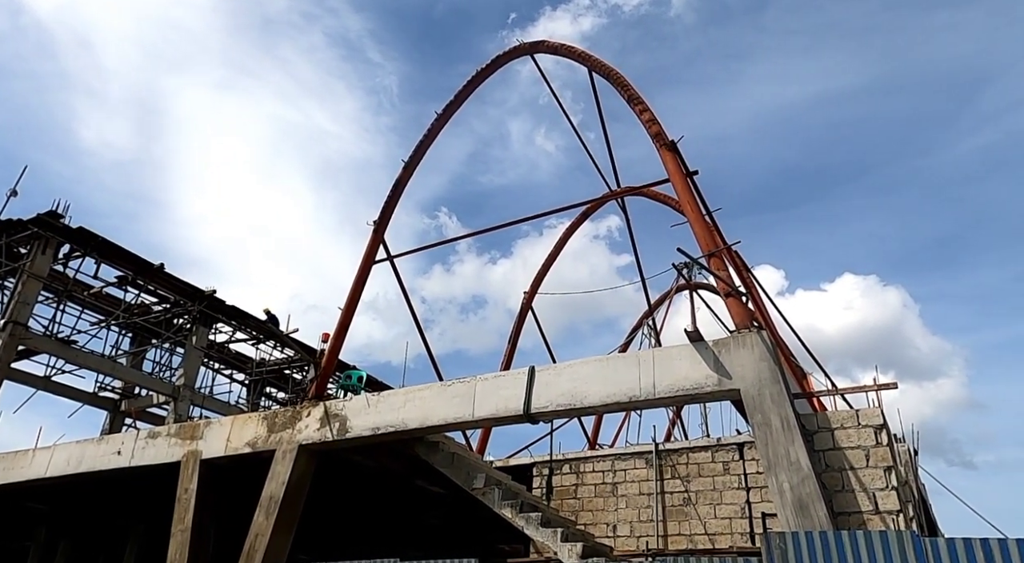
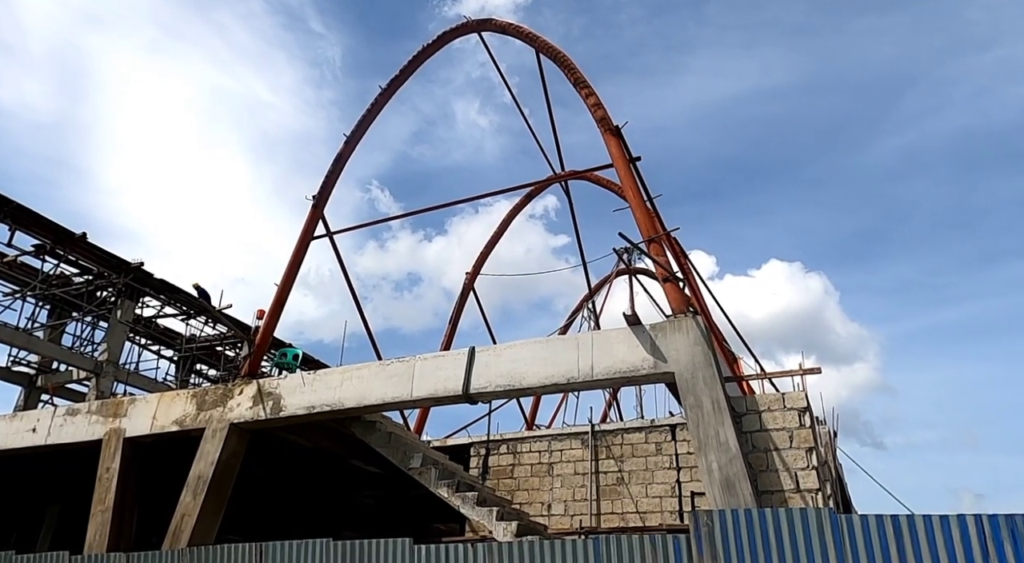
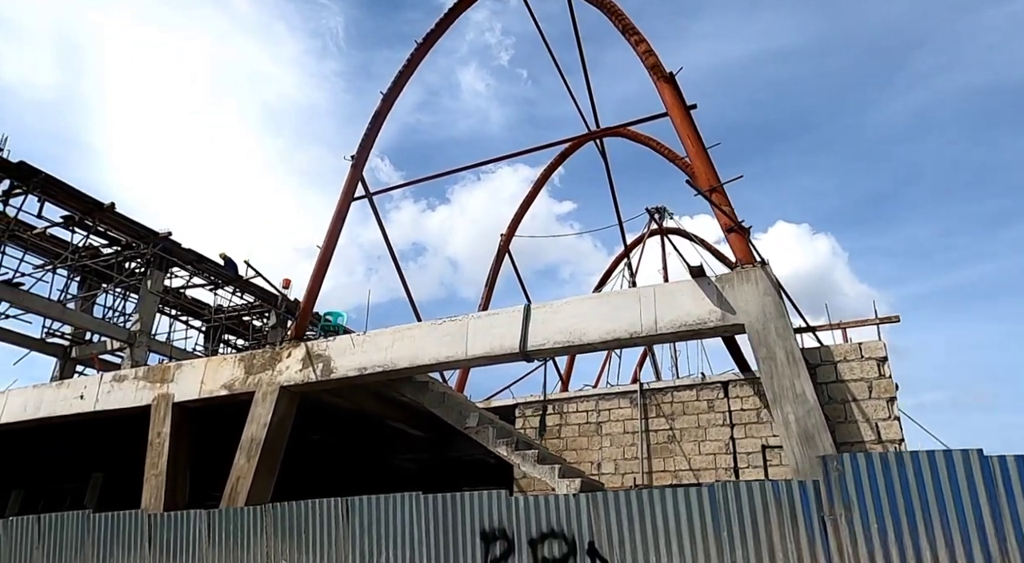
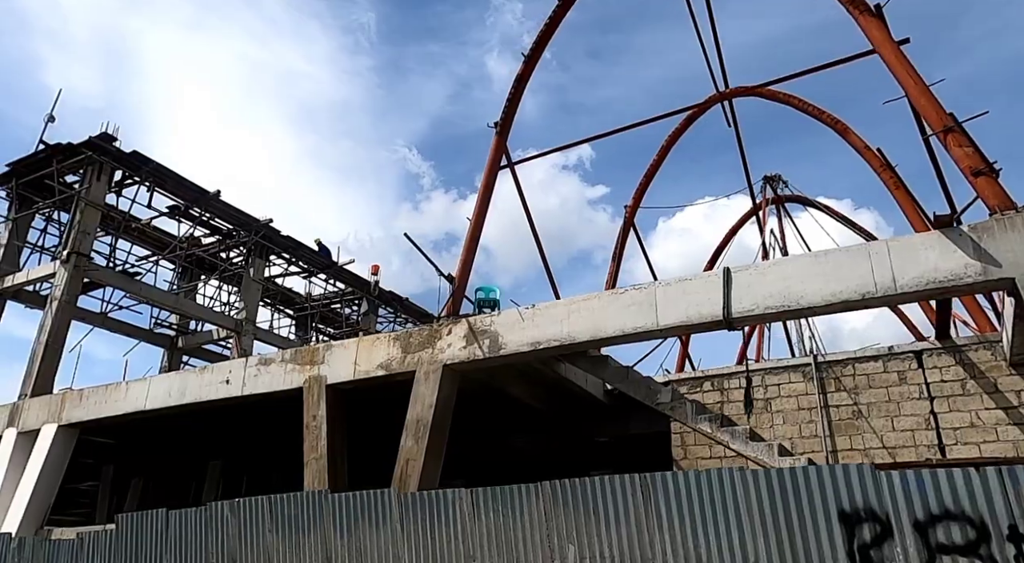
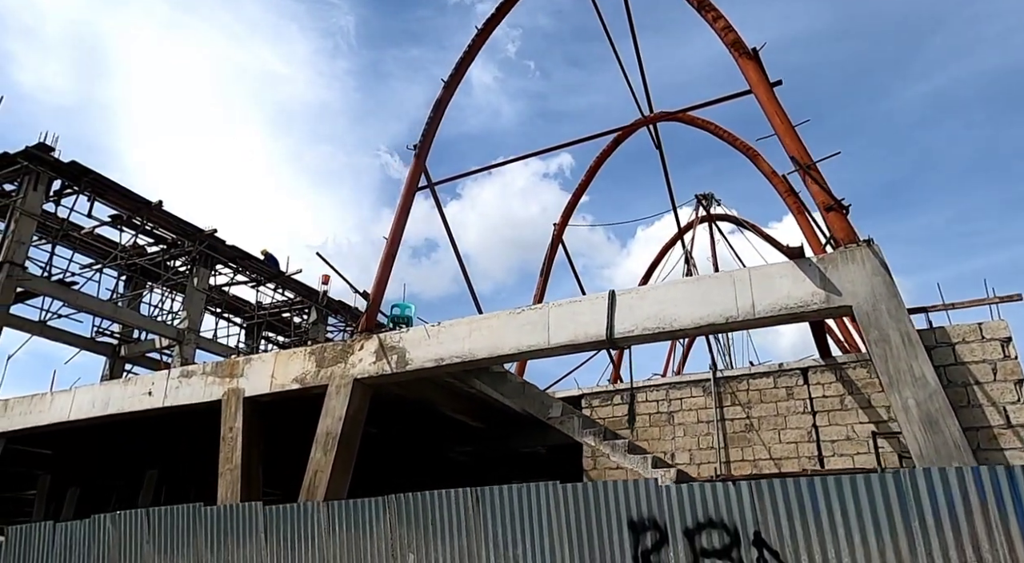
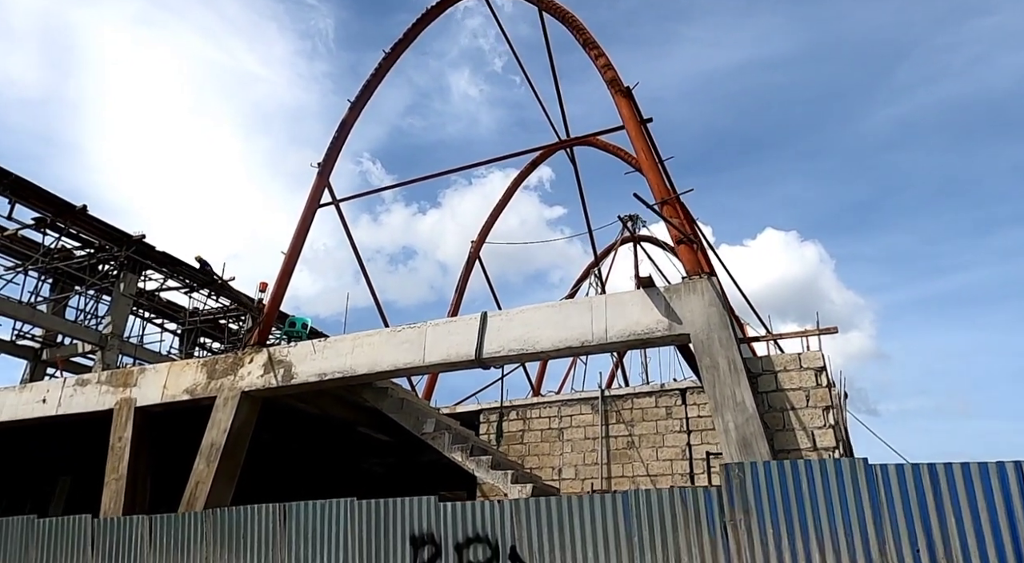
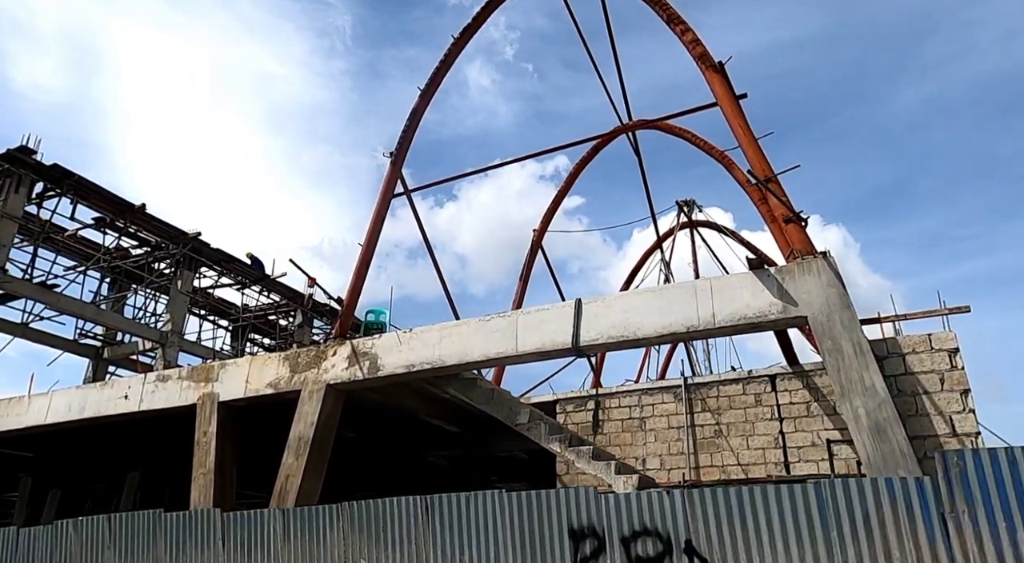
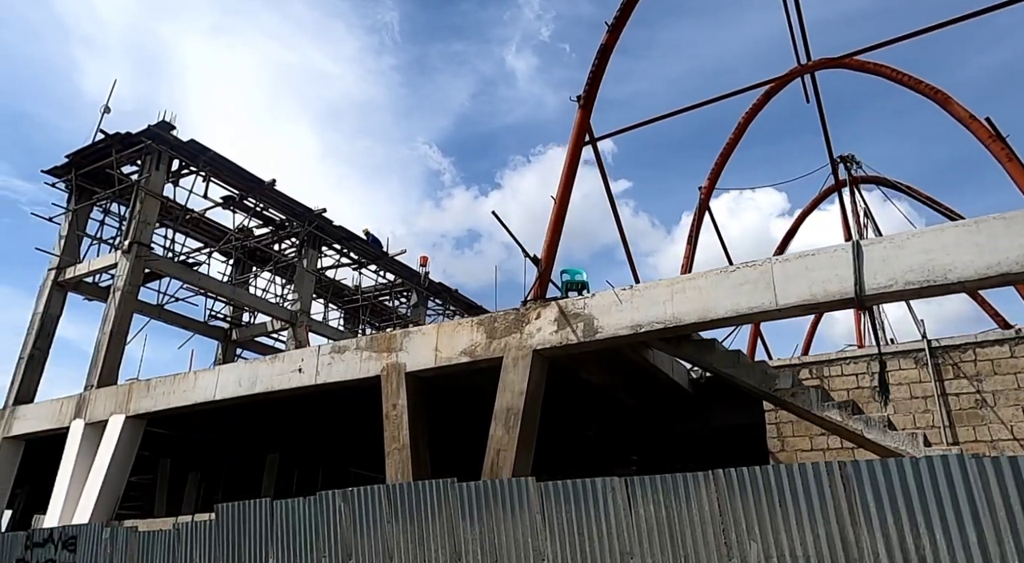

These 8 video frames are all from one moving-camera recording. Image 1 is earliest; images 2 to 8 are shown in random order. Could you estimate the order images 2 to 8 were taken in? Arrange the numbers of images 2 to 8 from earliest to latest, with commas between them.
2, 6, 3, 7, 5, 4, 8
